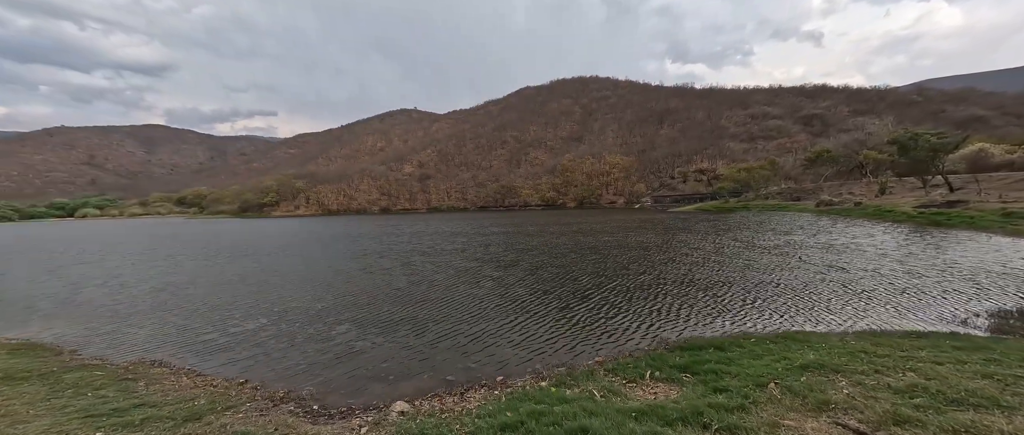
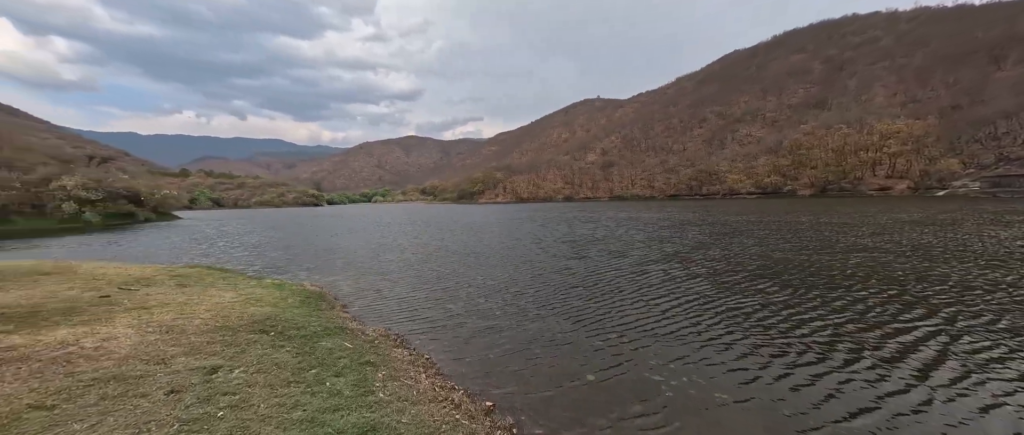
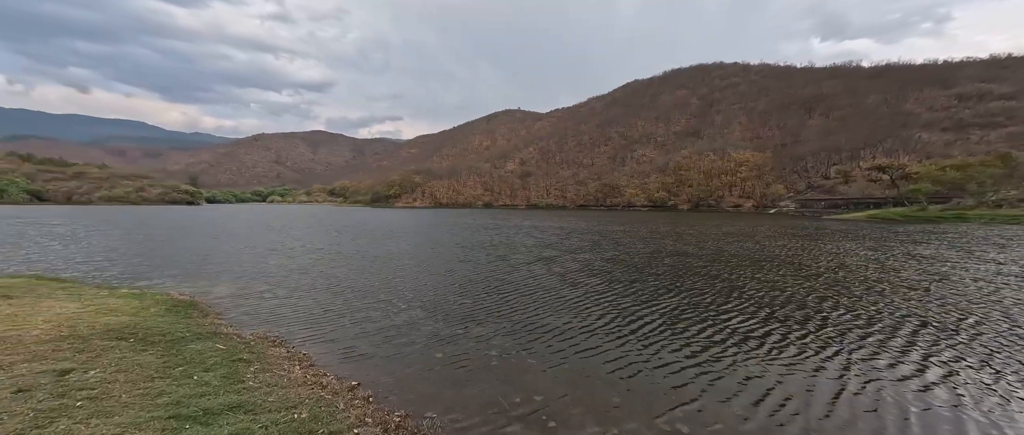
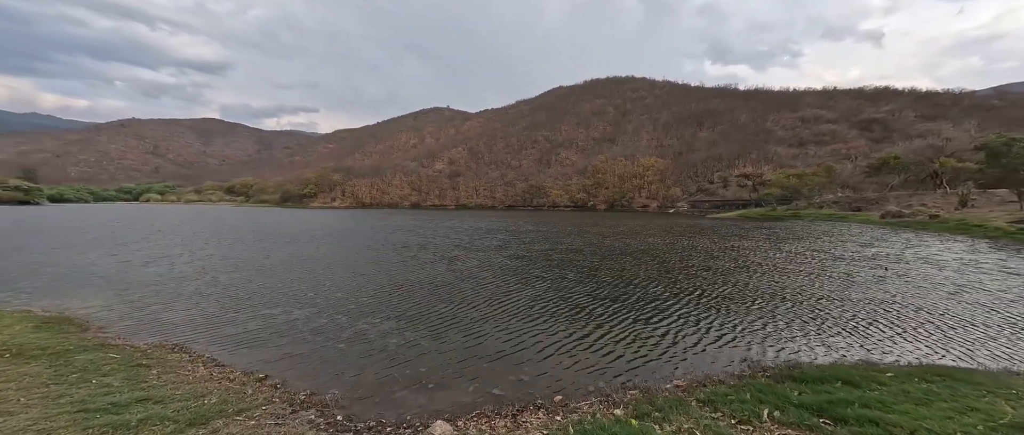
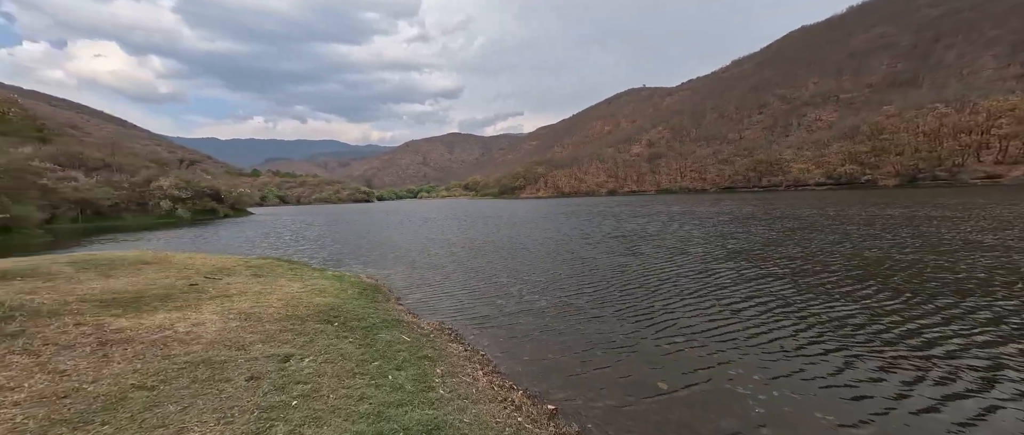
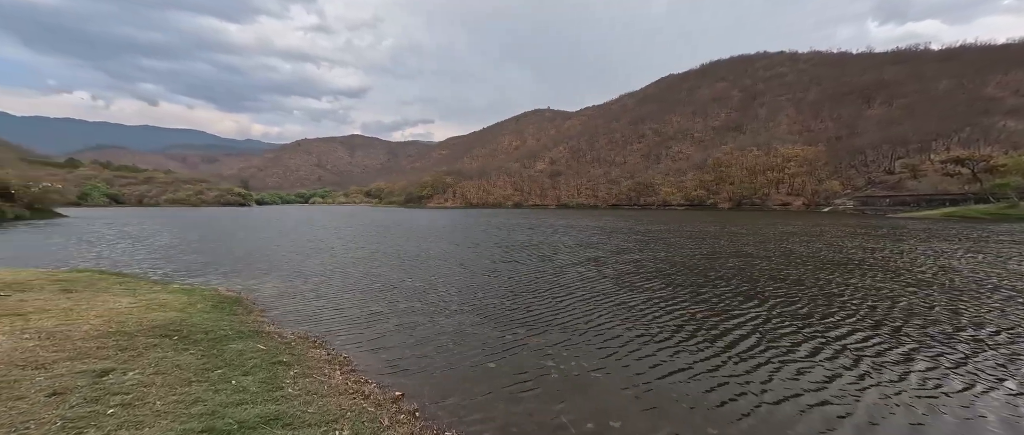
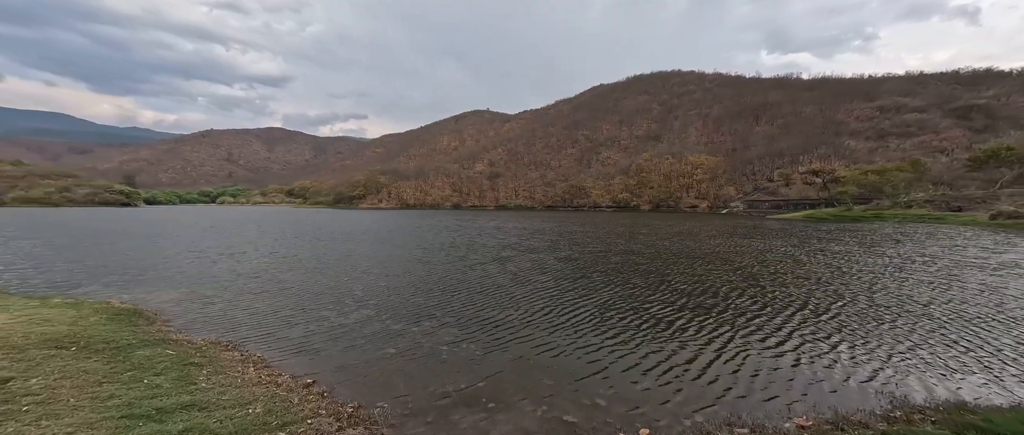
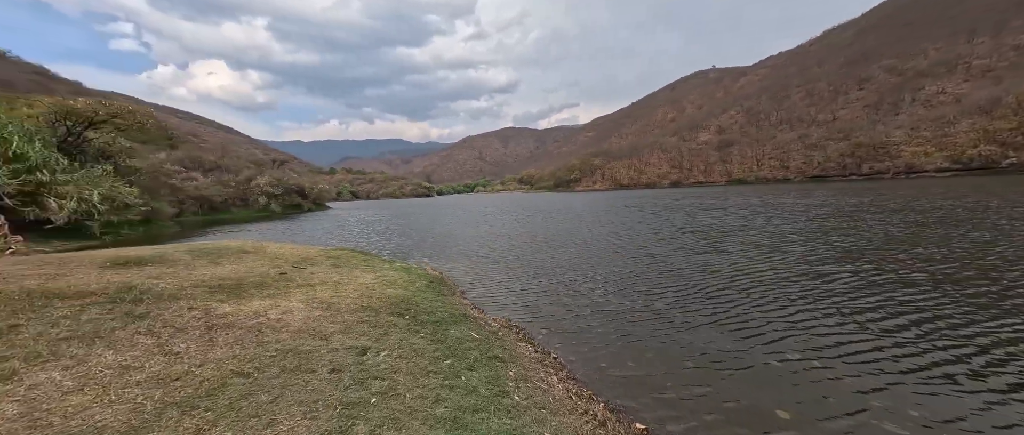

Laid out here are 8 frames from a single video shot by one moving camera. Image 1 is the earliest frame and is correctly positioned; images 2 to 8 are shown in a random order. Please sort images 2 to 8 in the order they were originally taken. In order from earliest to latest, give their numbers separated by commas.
4, 7, 3, 6, 2, 5, 8
